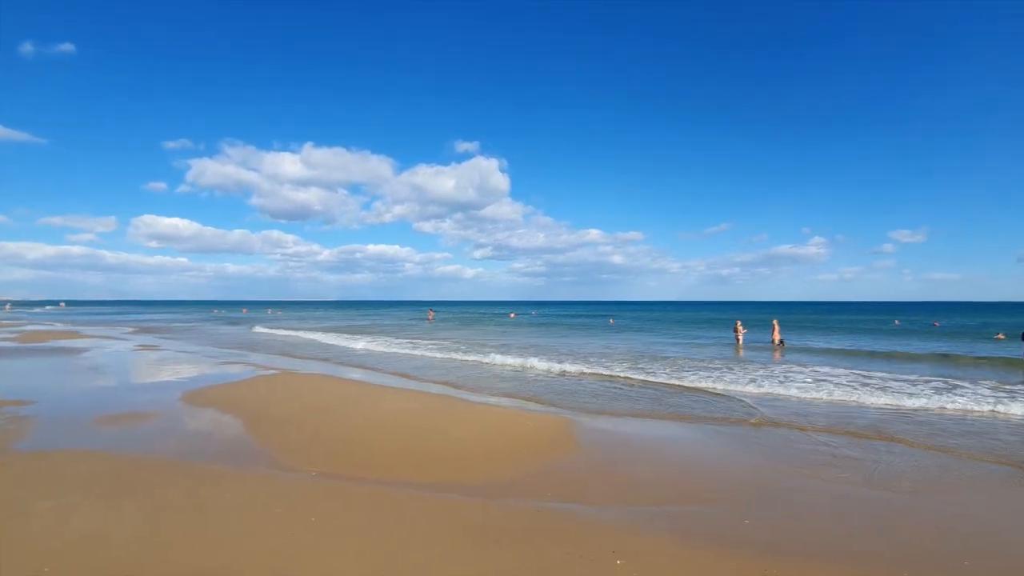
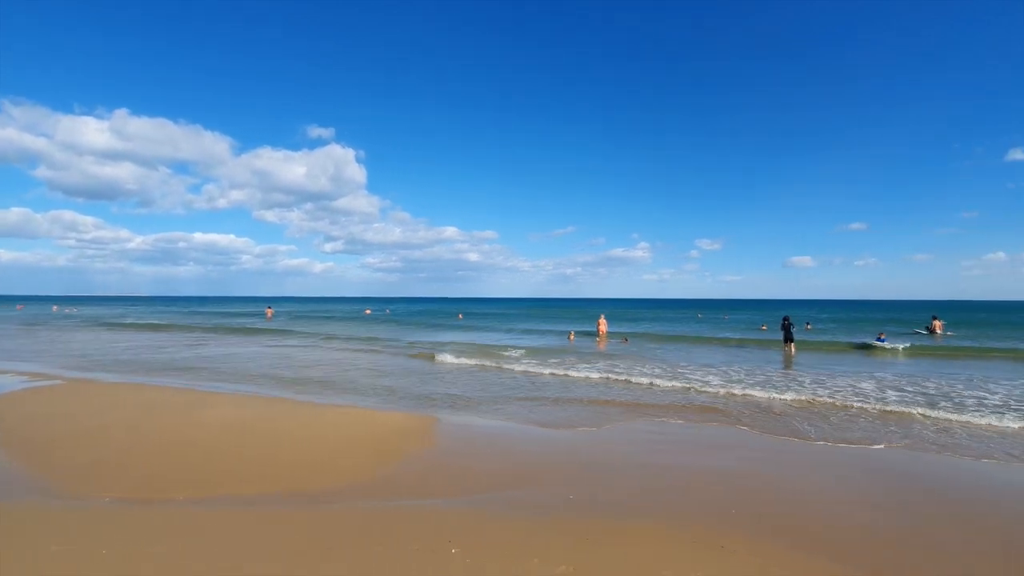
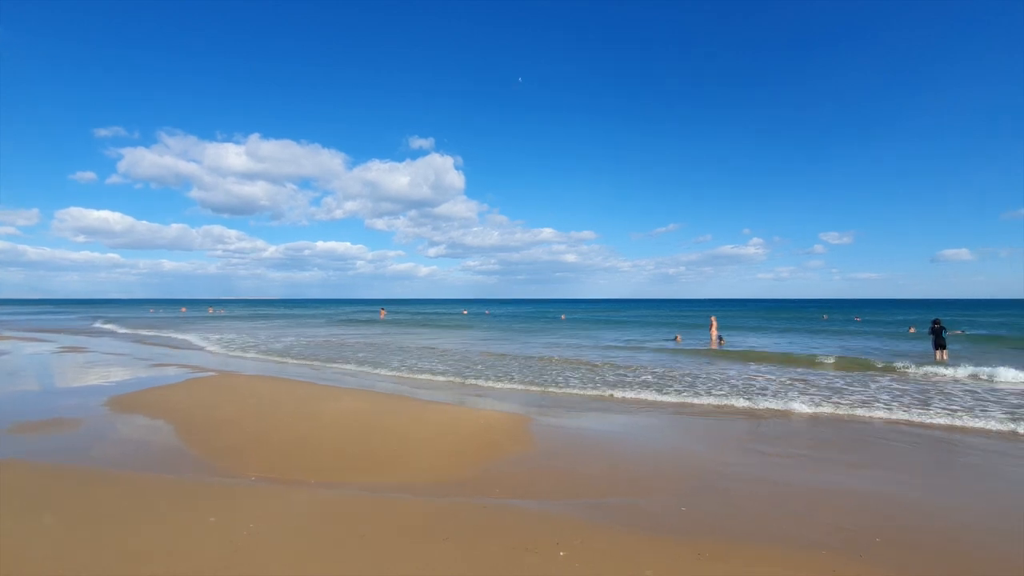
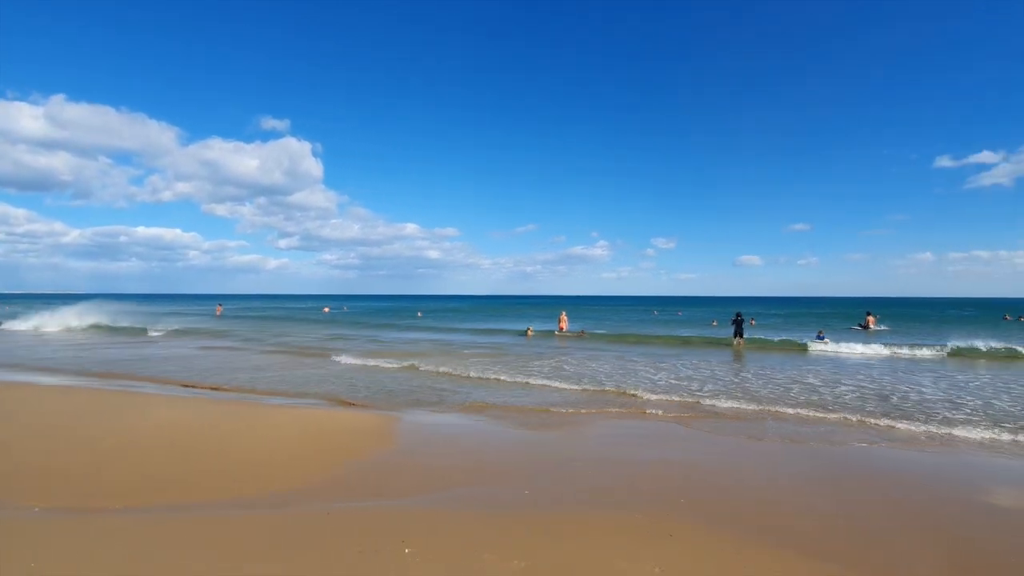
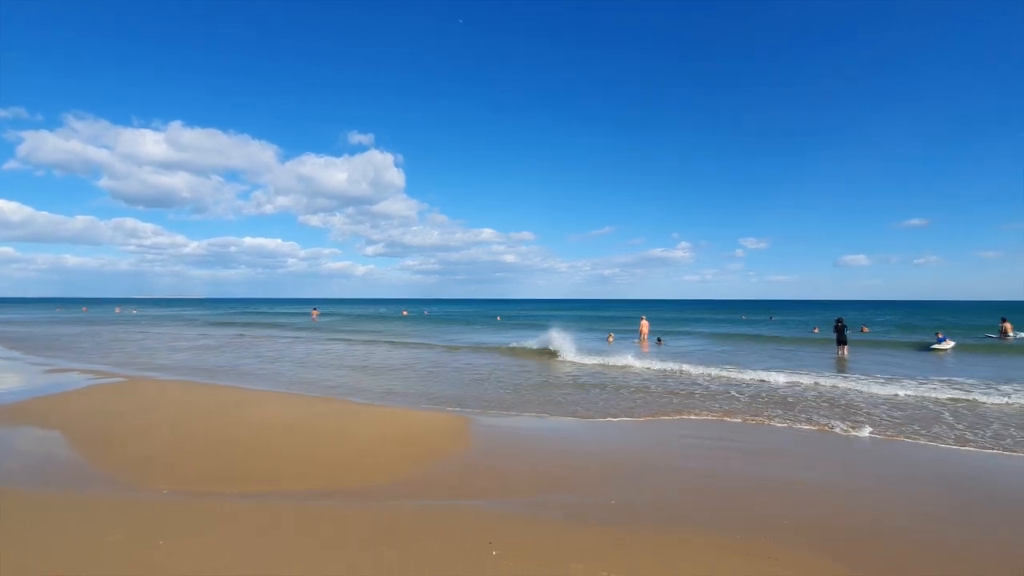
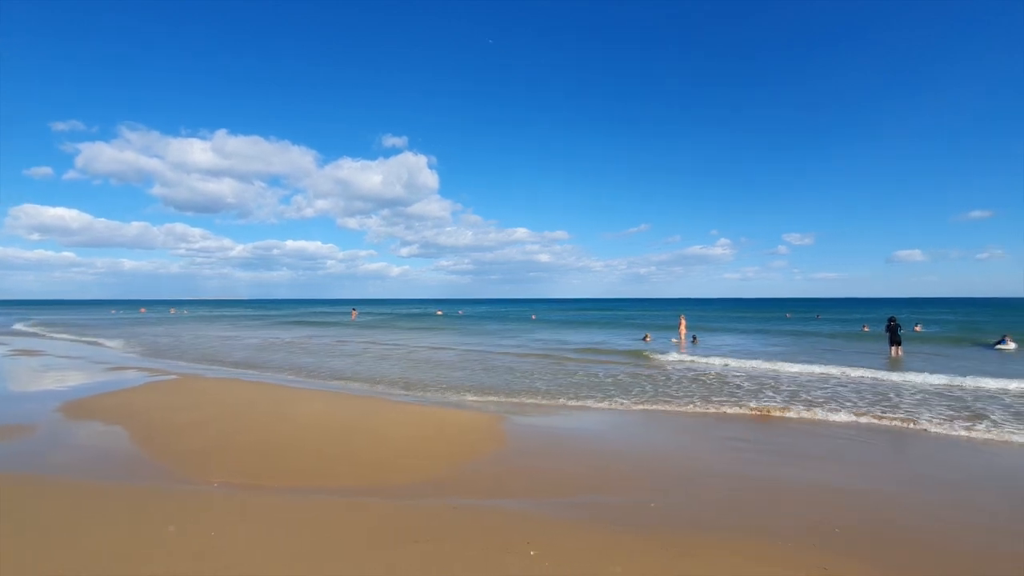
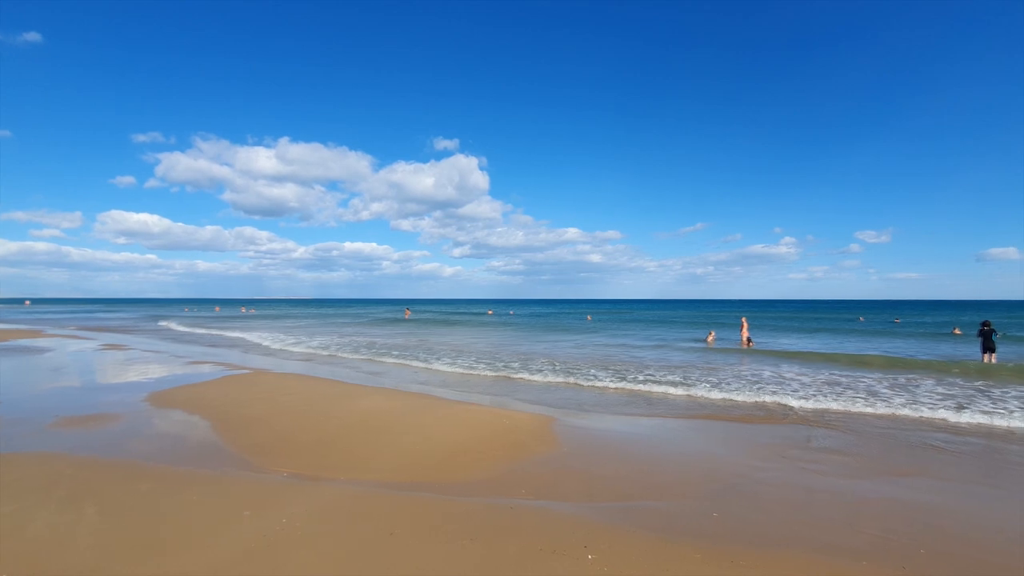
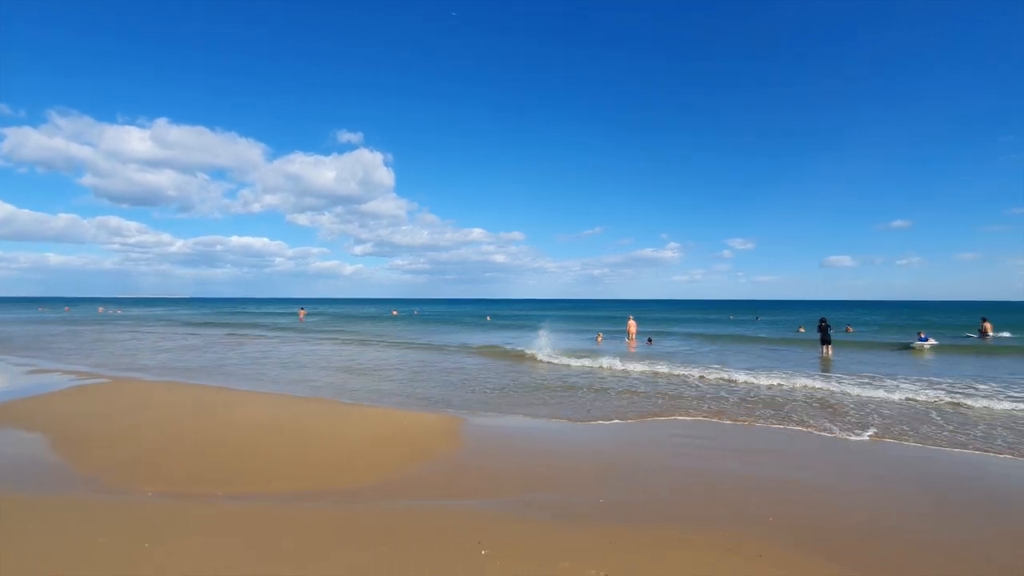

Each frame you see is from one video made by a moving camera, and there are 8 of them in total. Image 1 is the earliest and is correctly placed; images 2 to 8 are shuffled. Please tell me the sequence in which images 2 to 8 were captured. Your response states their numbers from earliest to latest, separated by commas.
7, 3, 6, 5, 8, 2, 4
